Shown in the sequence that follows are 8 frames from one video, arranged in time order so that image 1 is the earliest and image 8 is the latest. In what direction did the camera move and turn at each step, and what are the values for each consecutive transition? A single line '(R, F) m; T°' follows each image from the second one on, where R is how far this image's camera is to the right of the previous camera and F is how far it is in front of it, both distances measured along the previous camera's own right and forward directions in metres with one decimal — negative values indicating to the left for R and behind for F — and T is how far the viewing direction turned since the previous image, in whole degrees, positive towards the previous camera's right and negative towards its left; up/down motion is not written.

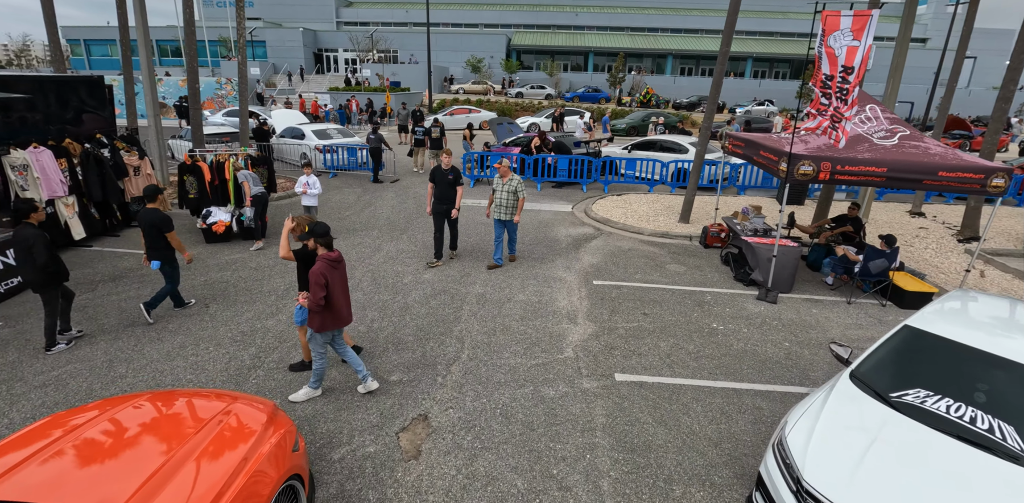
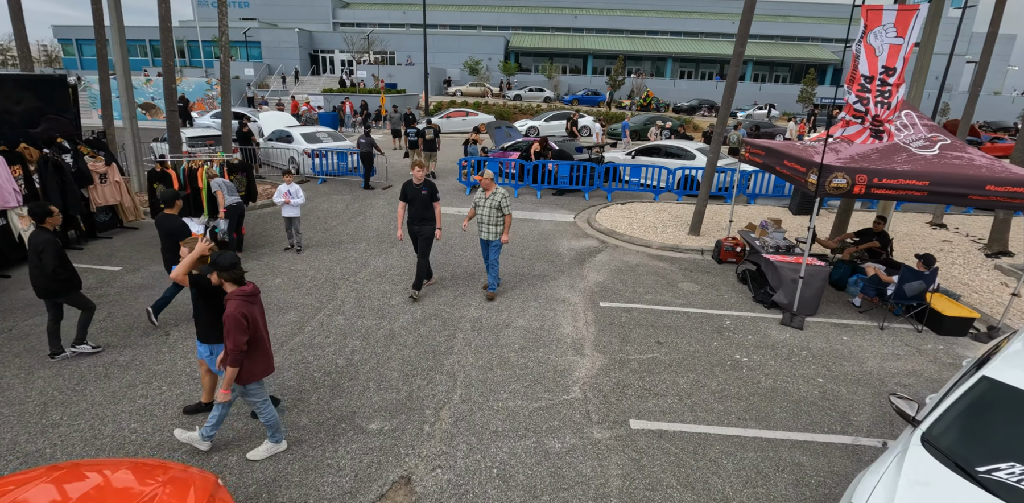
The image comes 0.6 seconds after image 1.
(0.0, +0.7) m; 0°
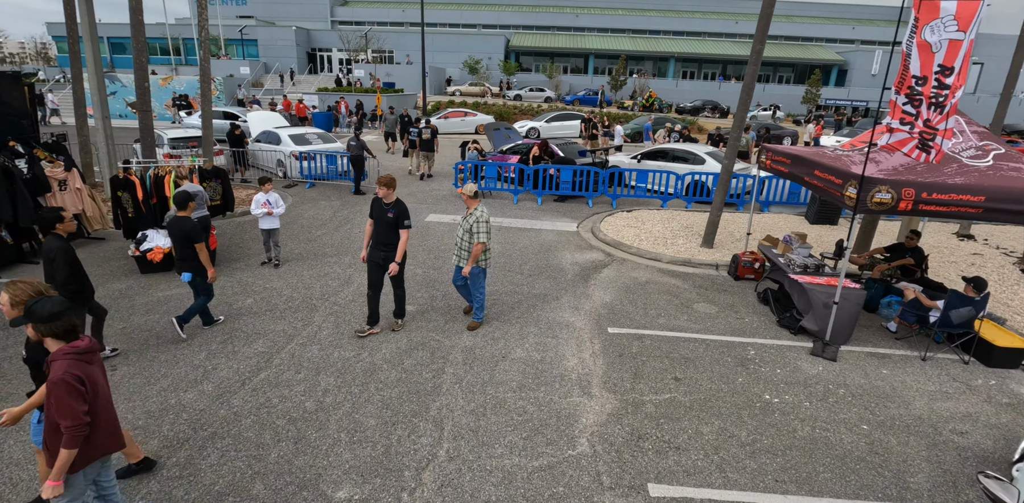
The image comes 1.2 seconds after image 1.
(0.0, +0.7) m; 0°
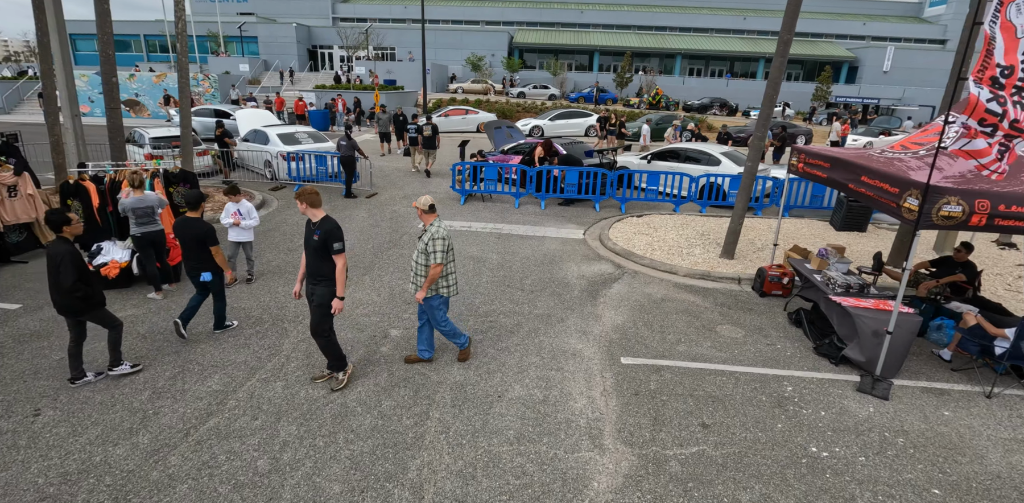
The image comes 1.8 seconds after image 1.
(+0.1, +0.8) m; 0°
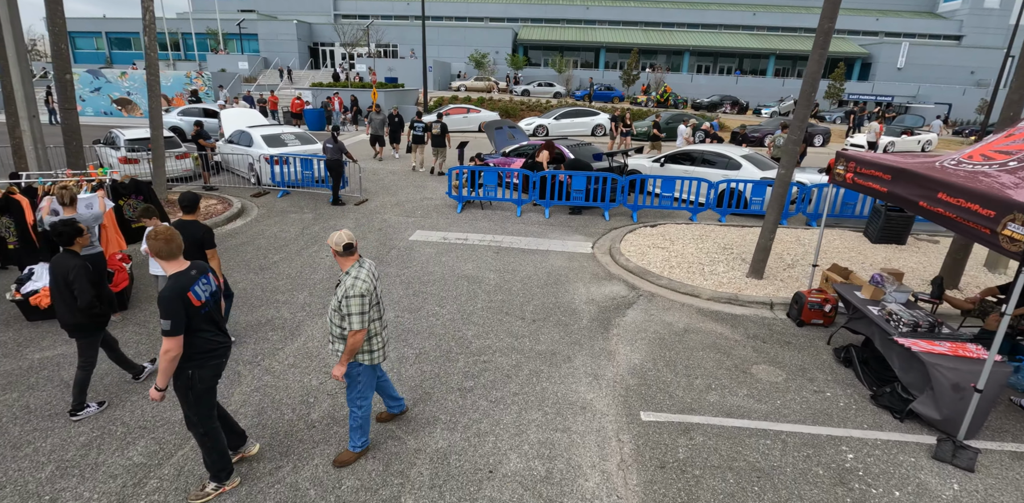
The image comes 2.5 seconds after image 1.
(+0.1, +0.9) m; -1°
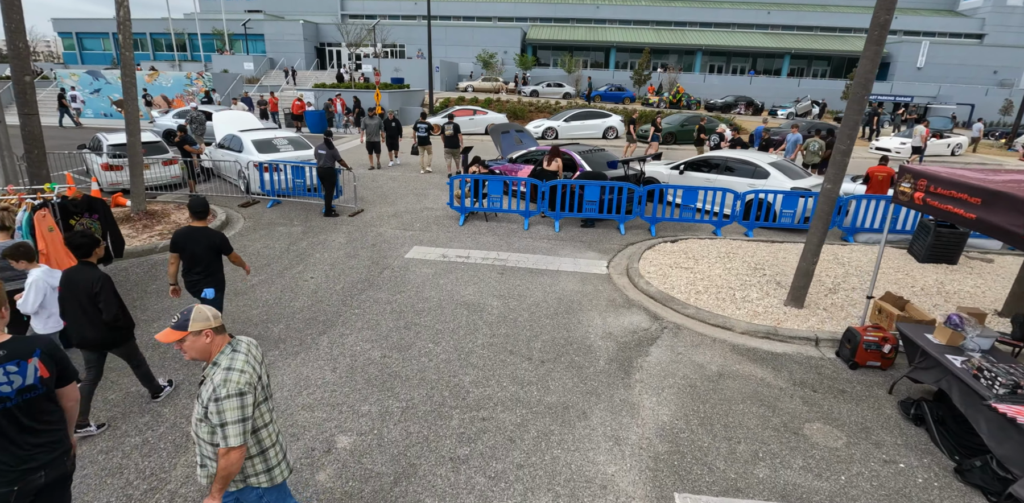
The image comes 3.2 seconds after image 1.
(0.0, +0.8) m; -1°
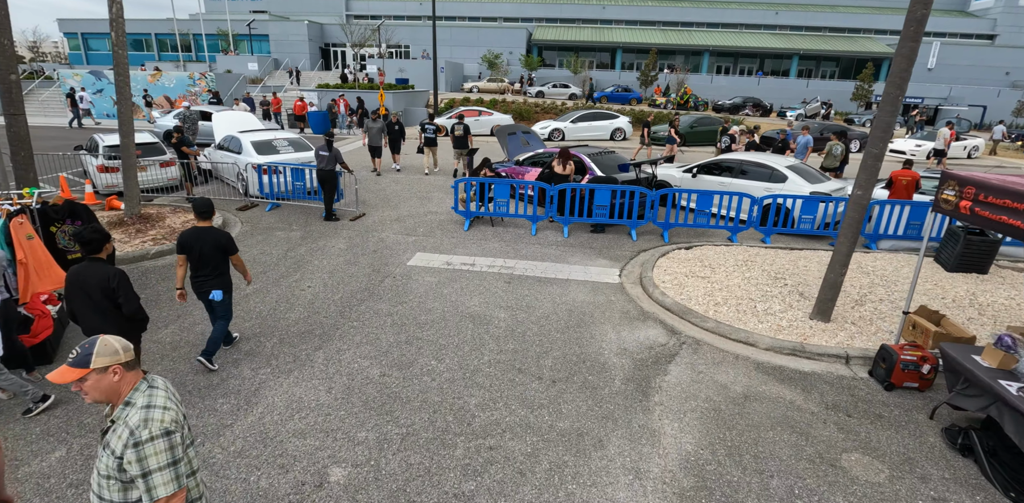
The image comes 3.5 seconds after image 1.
(-0.1, +0.4) m; 0°
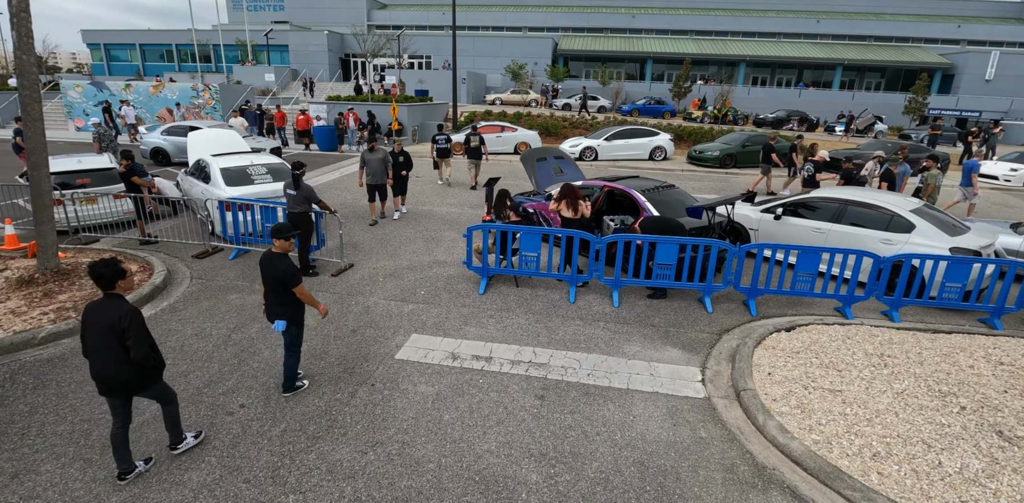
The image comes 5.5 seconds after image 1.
(-0.2, +2.2) m; -2°
